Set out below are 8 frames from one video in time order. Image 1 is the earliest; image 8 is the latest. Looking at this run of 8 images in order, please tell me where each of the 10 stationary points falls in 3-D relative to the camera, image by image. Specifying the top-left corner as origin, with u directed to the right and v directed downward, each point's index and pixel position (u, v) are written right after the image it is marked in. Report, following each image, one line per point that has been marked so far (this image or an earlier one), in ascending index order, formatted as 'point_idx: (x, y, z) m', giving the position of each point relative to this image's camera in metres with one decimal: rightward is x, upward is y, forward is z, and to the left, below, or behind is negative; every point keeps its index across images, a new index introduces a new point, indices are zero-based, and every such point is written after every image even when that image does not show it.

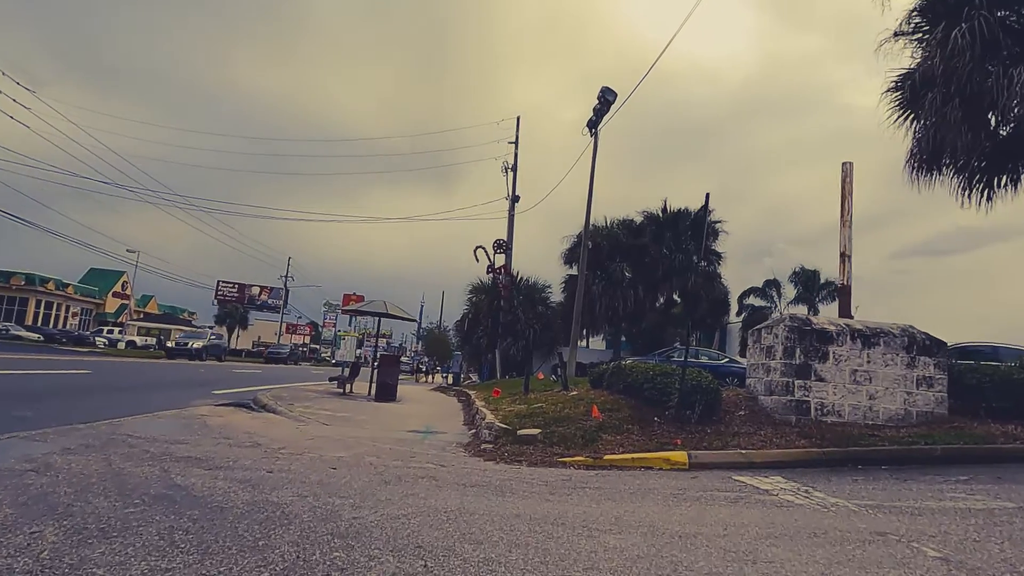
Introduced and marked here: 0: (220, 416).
0: (-5.1, -2.3, +12.9) m
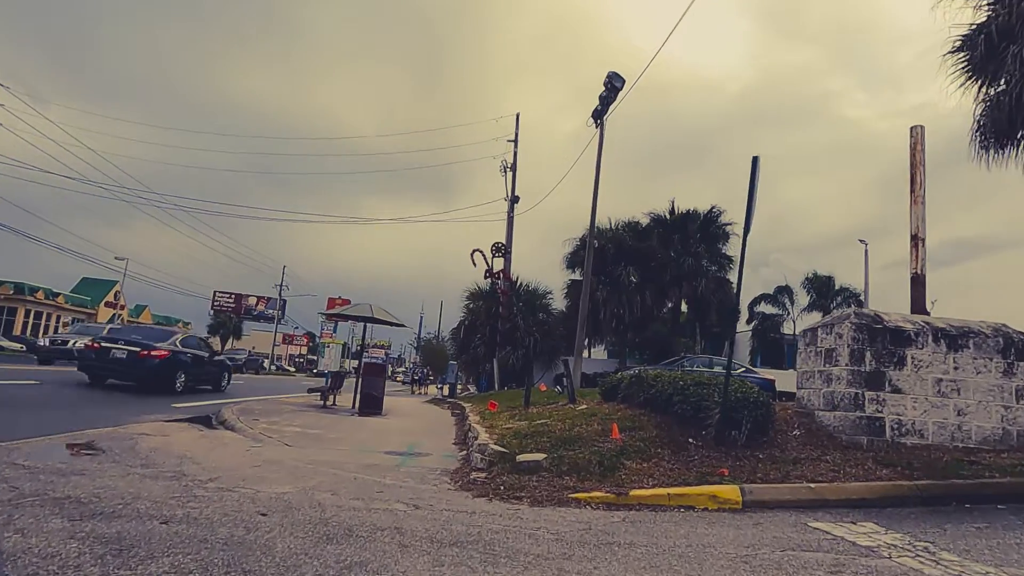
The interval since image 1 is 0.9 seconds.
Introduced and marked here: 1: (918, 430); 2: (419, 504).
0: (-5.2, -2.2, +10.8) m
1: (+4.4, -1.6, +8.0) m
2: (-0.8, -1.9, +6.3) m
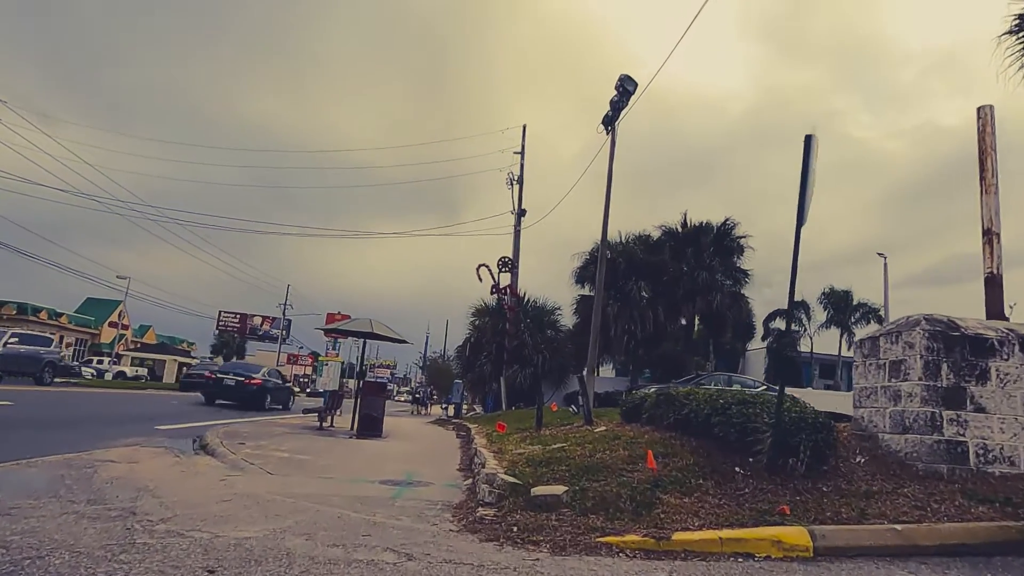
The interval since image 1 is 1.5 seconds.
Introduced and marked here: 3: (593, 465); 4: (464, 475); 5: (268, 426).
0: (-5.0, -2.3, +9.6) m
1: (+4.6, -1.6, +6.8) m
2: (-0.7, -1.8, +5.1) m
3: (+0.8, -1.8, +7.5) m
4: (-0.7, -2.7, +10.4) m
5: (-5.7, -3.2, +16.9) m
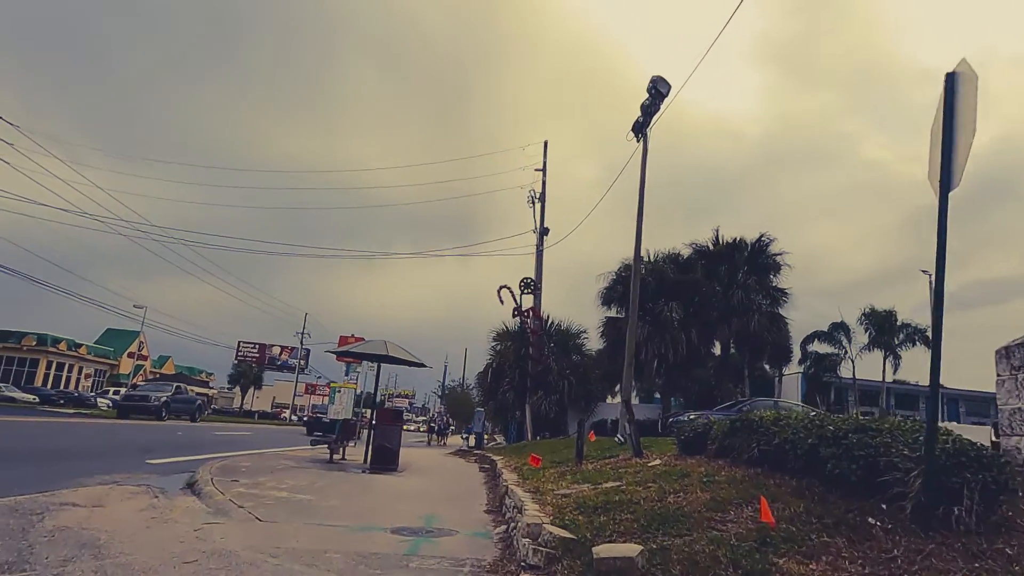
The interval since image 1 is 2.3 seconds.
0: (-4.6, -2.4, +7.9) m
1: (+4.9, -1.4, +4.9) m
2: (-0.4, -1.7, +3.4) m
3: (+1.2, -1.7, +5.7) m
4: (-0.2, -2.7, +8.6) m
5: (-5.0, -3.6, +15.3) m
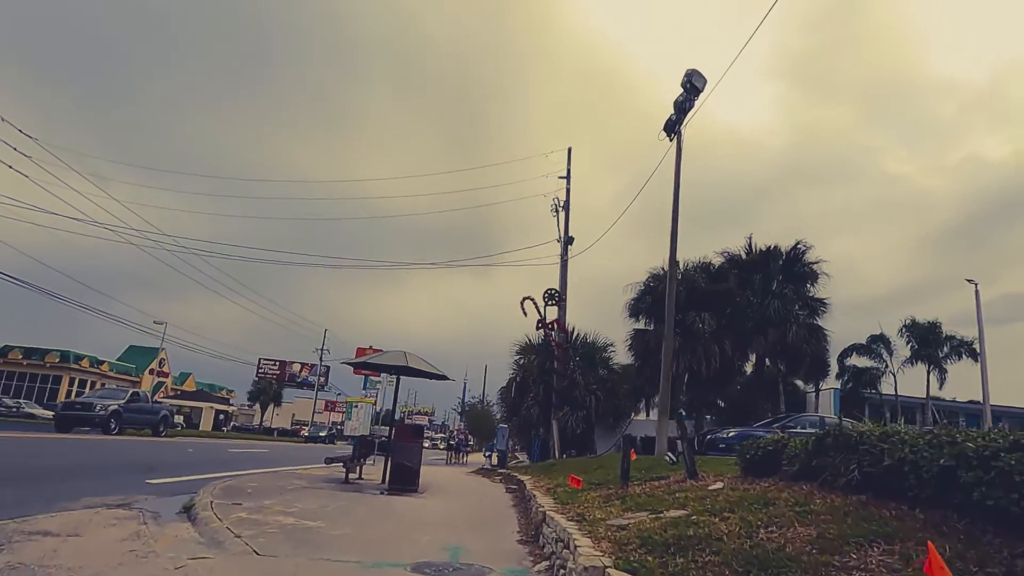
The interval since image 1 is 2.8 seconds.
0: (-4.2, -2.3, +6.8) m
1: (+5.2, -1.3, +3.6) m
2: (-0.1, -1.5, +2.2) m
3: (+1.5, -1.6, +4.4) m
4: (+0.2, -2.7, +7.4) m
5: (-4.4, -3.7, +14.1) m
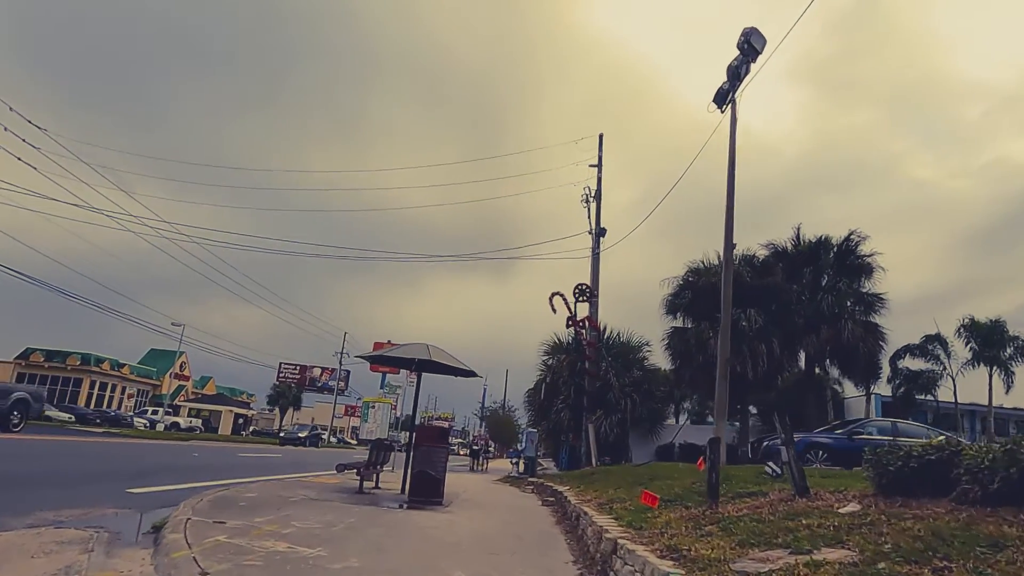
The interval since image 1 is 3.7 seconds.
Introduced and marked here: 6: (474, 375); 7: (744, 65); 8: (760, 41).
0: (-3.7, -1.9, +4.9) m
1: (+5.6, -0.8, +1.4) m
2: (+0.2, -1.1, +0.1) m
3: (+1.9, -1.2, +2.4) m
4: (+0.7, -2.3, +5.3) m
5: (-3.8, -3.3, +12.2) m
6: (-0.7, -1.7, +14.6) m
7: (+5.5, +5.2, +17.3) m
8: (+5.7, +5.6, +16.8) m
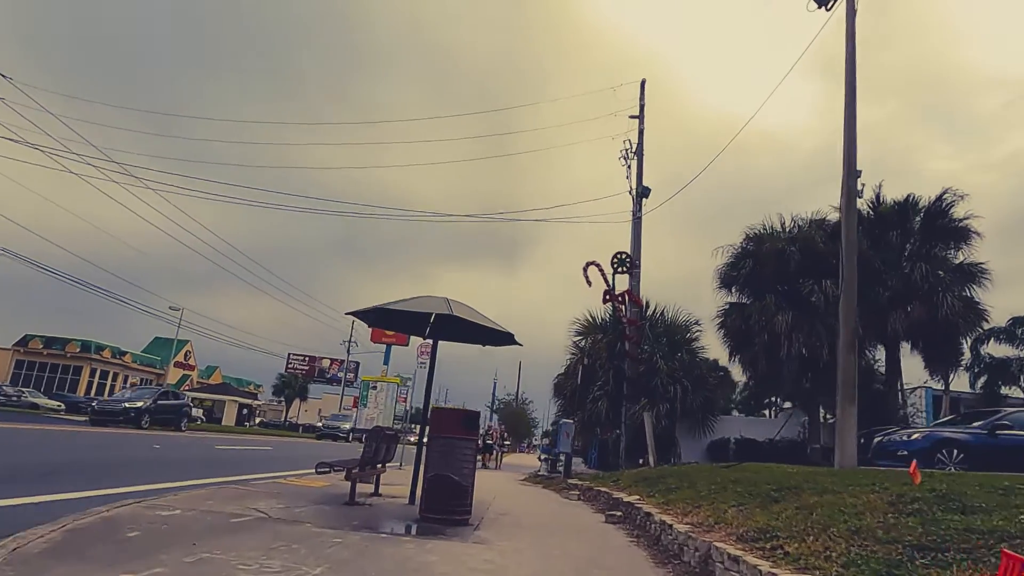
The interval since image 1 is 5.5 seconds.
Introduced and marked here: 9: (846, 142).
0: (-3.1, -1.0, +0.8) m
1: (+6.2, 0.0, -2.8) m
2: (+0.8, -0.2, -4.0) m
3: (+2.5, -0.3, -1.8) m
4: (+1.3, -1.4, +1.2) m
5: (-3.1, -2.3, +8.1) m
6: (0.0, -0.7, +10.4) m
7: (+6.3, +6.2, +13.0) m
8: (+6.5, +6.6, +12.5) m
9: (+5.6, +2.5, +12.3) m
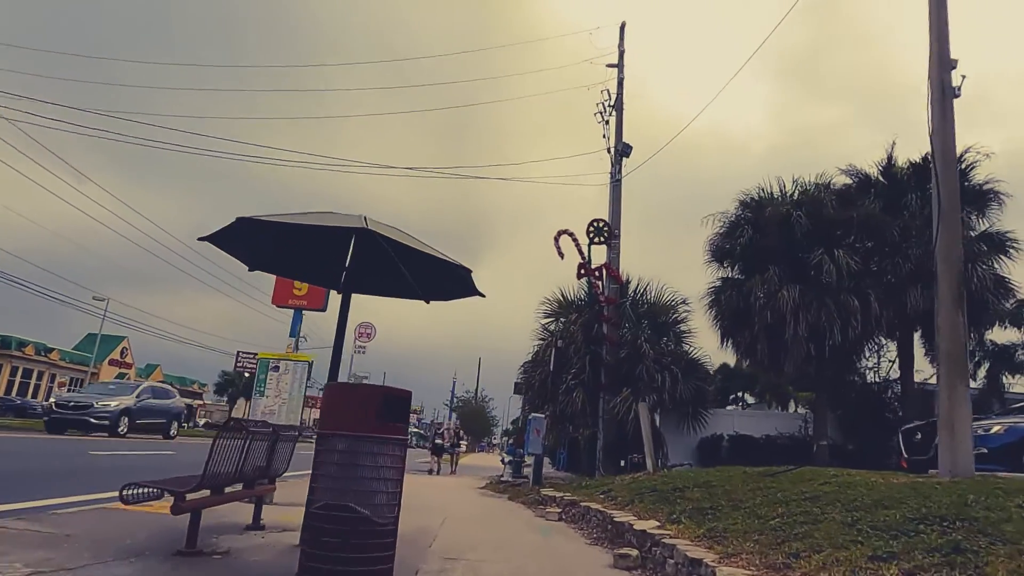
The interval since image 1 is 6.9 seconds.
0: (-2.9, -0.2, -3.2) m
1: (+6.5, +0.8, -6.3) m
2: (+1.2, +0.6, -7.8) m
3: (+2.8, +0.5, -5.4) m
4: (+1.4, -0.6, -2.5) m
5: (-3.3, -1.5, +4.1) m
6: (-0.4, +0.1, +6.6) m
7: (+5.8, +7.0, +9.5) m
8: (+6.0, +7.4, +9.1) m
9: (+5.1, +3.3, +8.8) m
